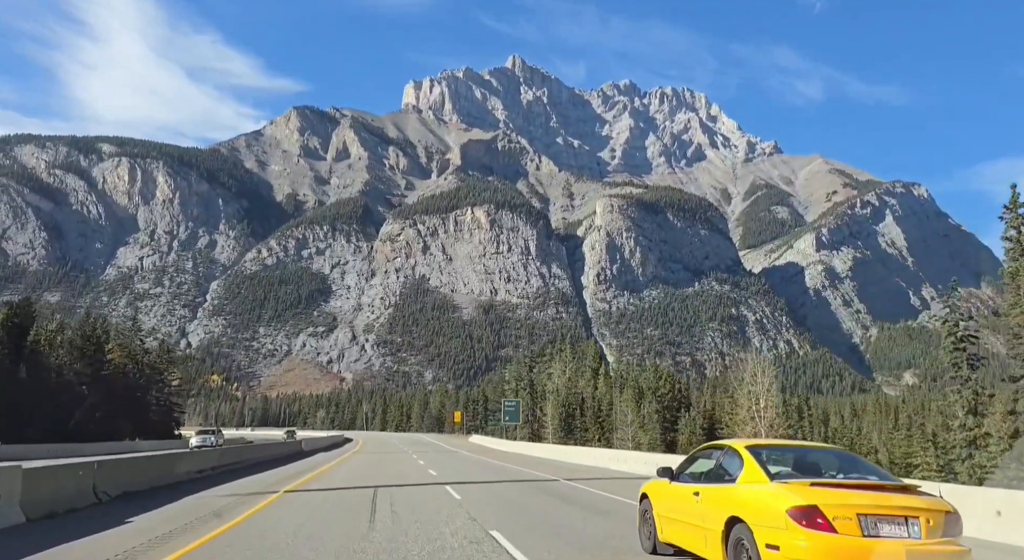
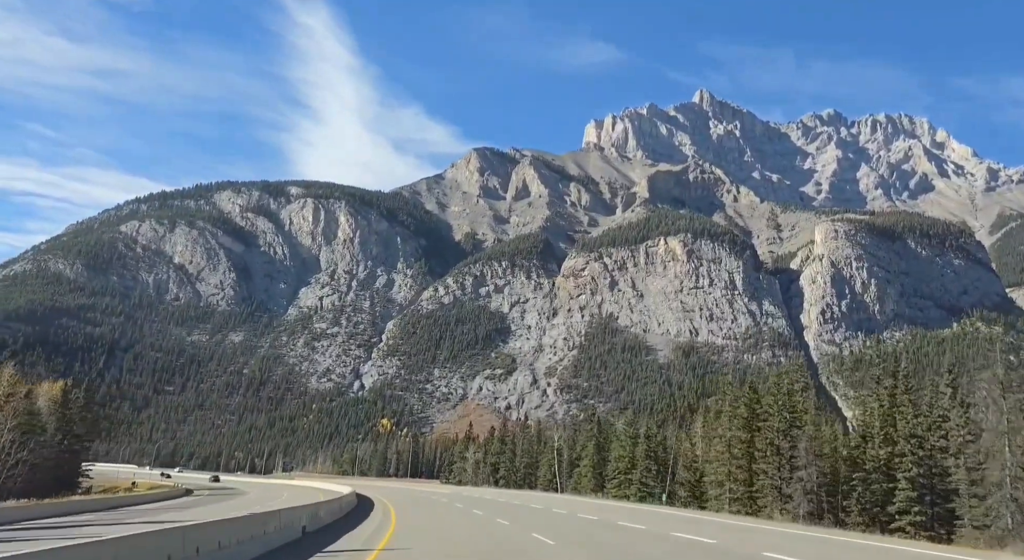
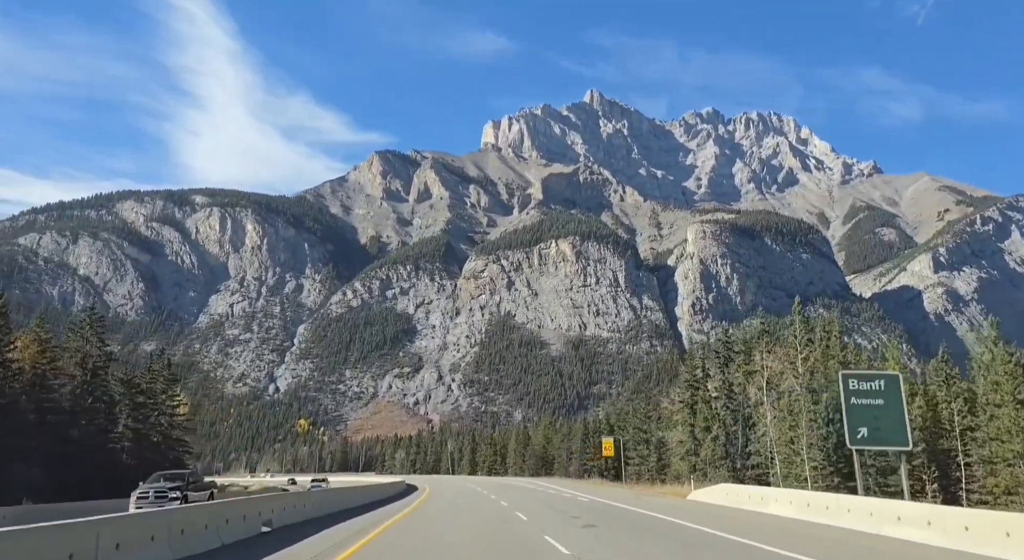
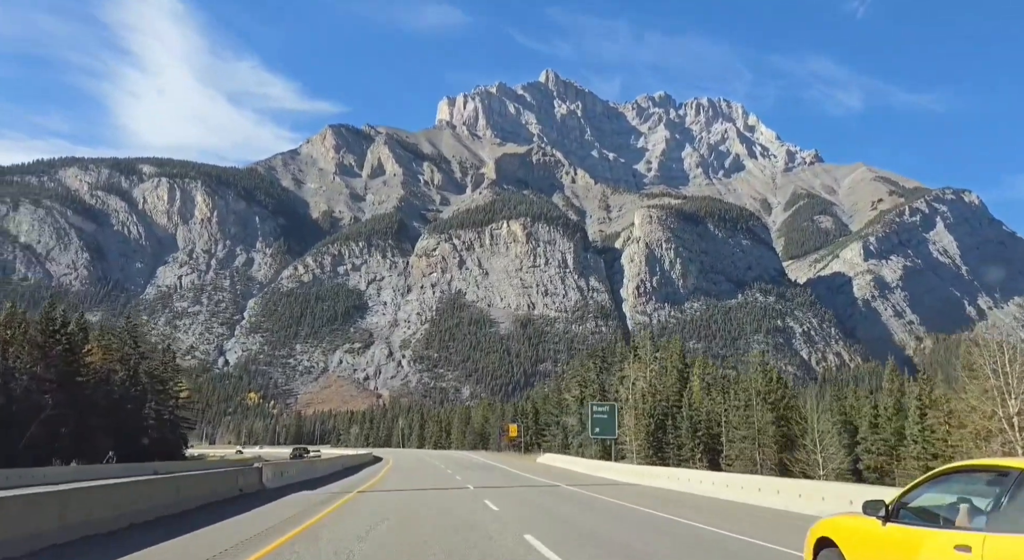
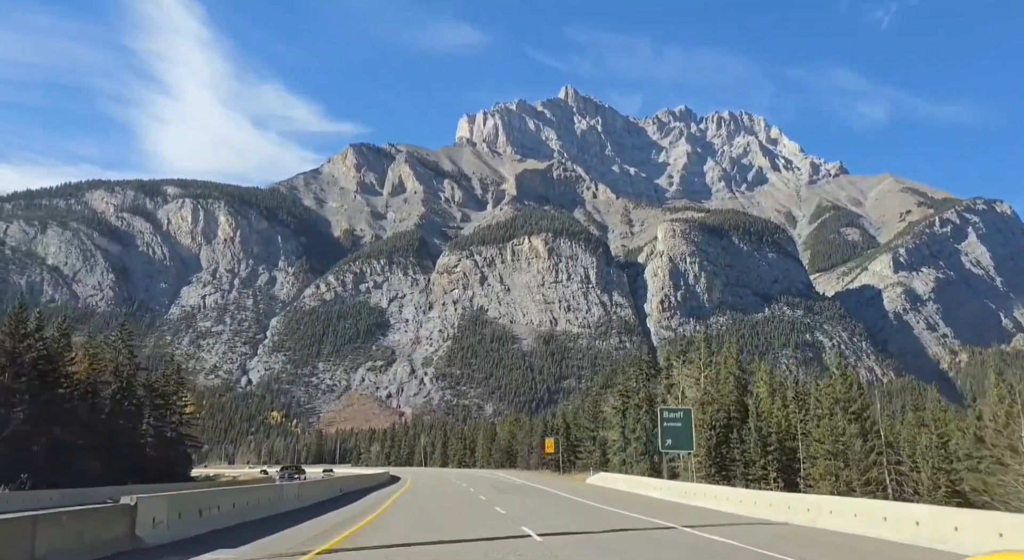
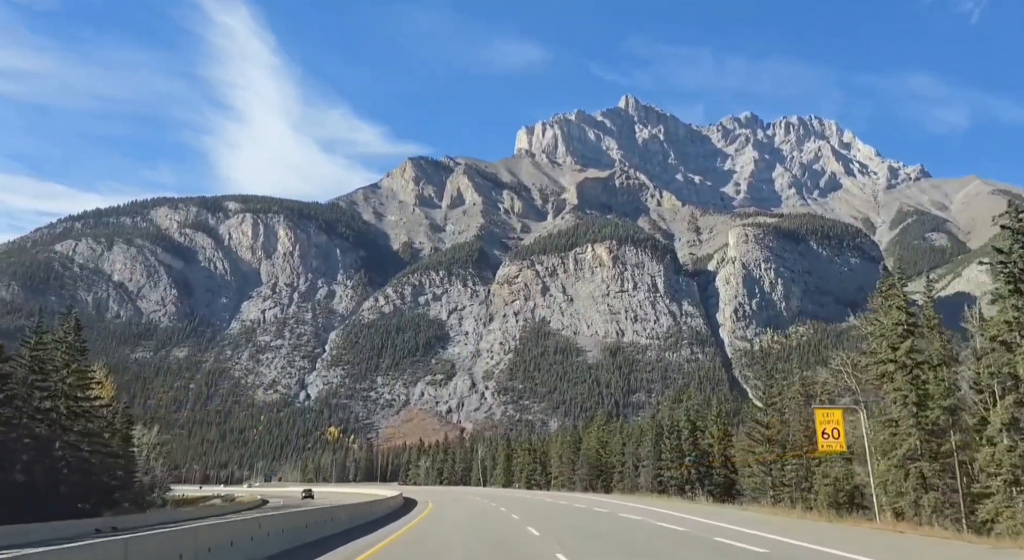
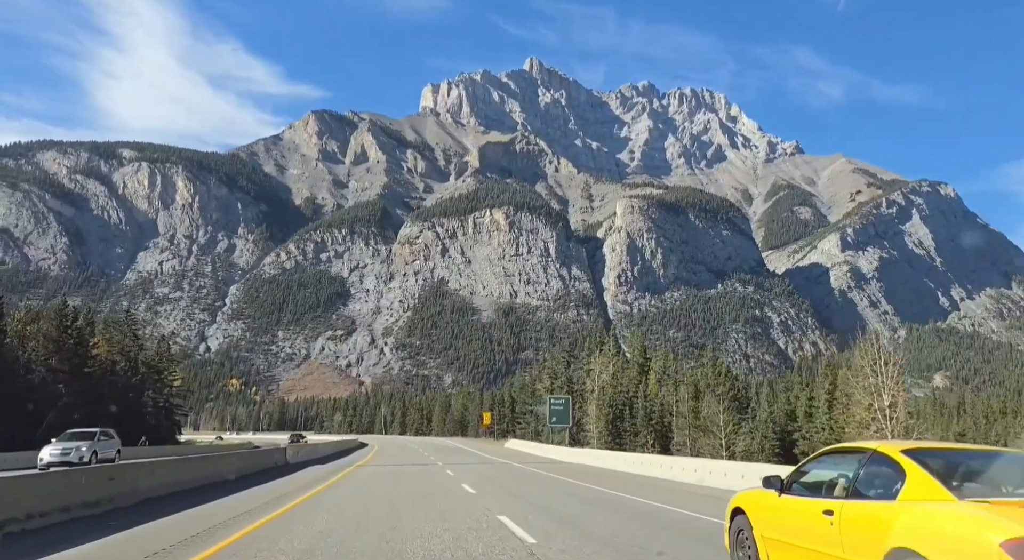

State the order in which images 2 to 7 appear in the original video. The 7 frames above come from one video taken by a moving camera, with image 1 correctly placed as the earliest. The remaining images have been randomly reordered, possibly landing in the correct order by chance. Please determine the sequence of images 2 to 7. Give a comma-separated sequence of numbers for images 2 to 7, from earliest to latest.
7, 4, 5, 3, 6, 2
